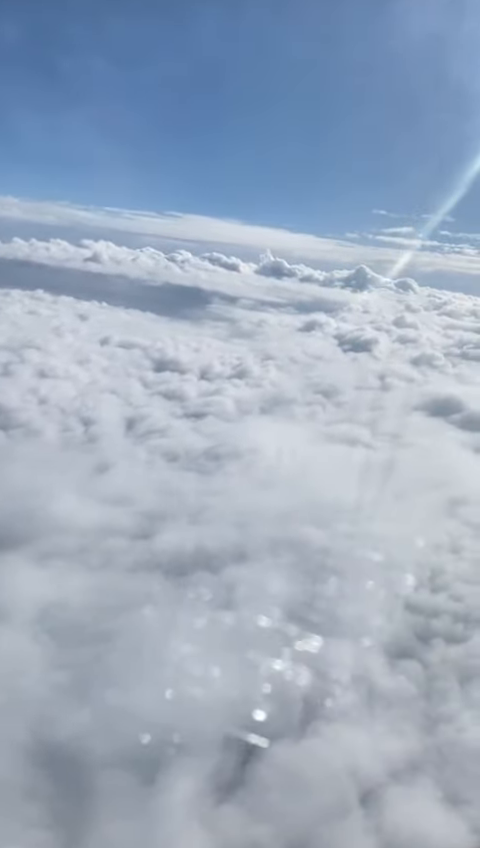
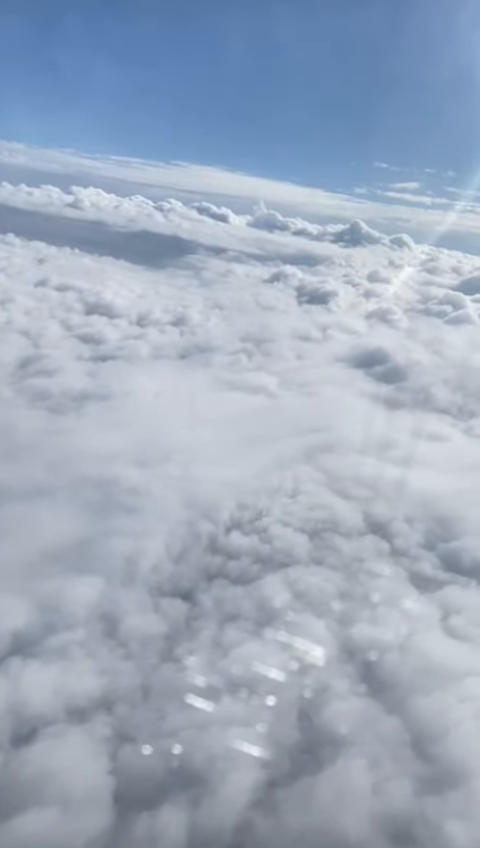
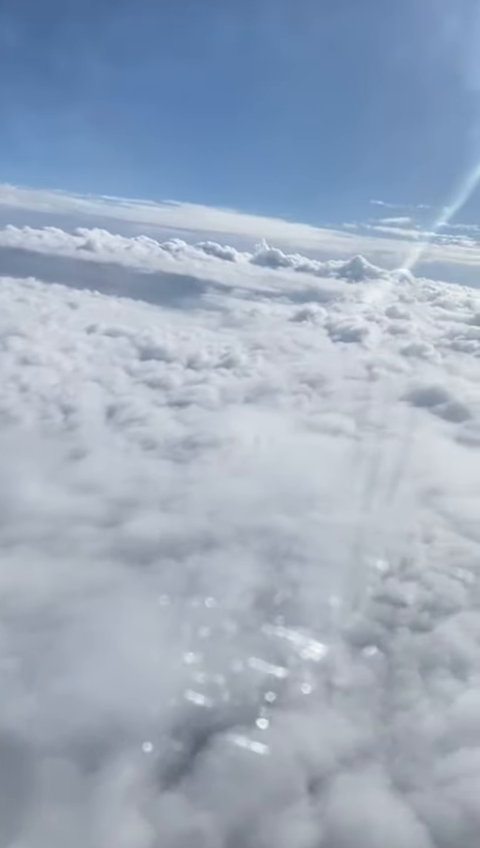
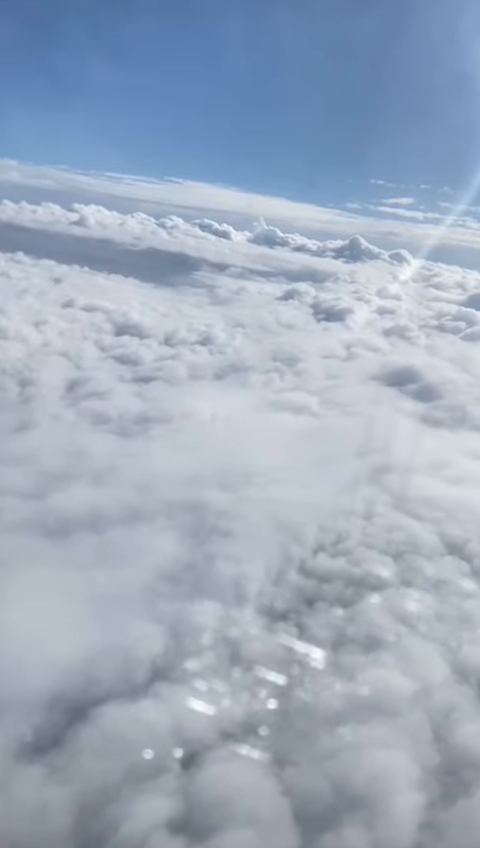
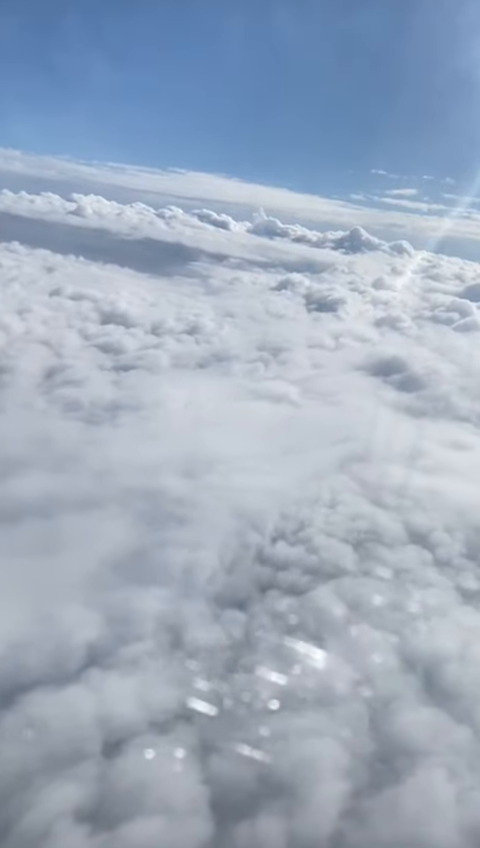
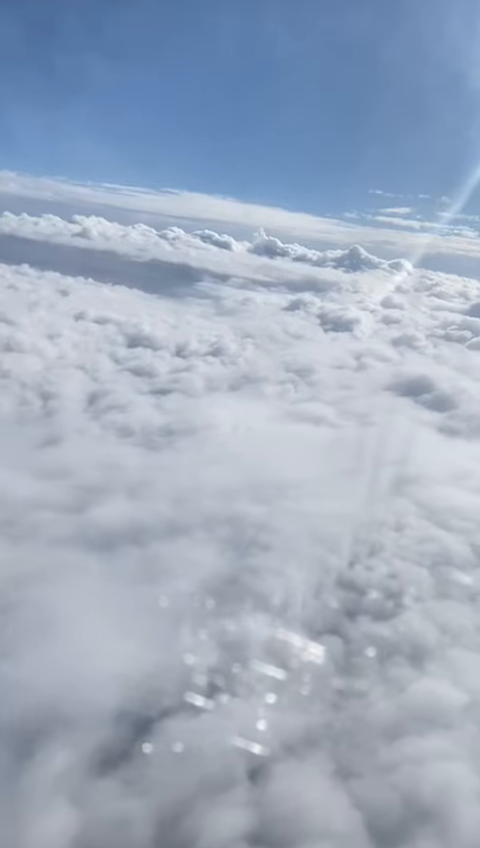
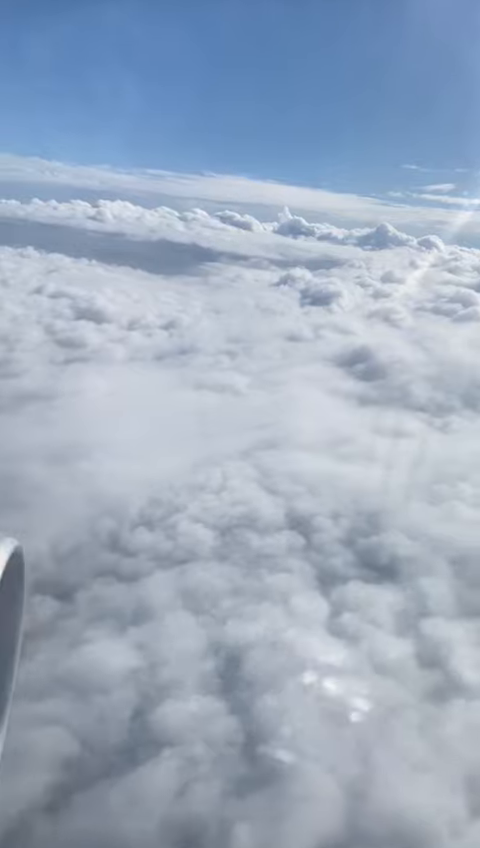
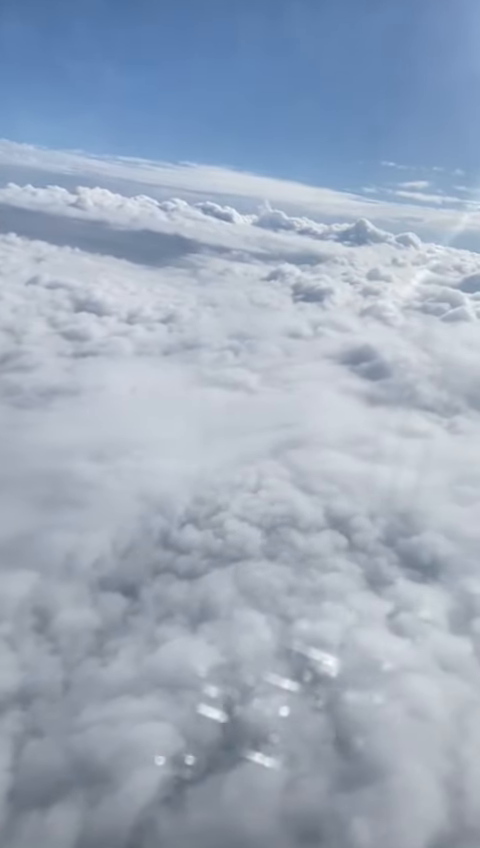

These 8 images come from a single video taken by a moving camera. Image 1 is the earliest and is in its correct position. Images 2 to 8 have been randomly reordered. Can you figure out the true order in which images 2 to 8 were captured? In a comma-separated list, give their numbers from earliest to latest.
3, 6, 4, 5, 2, 8, 7
